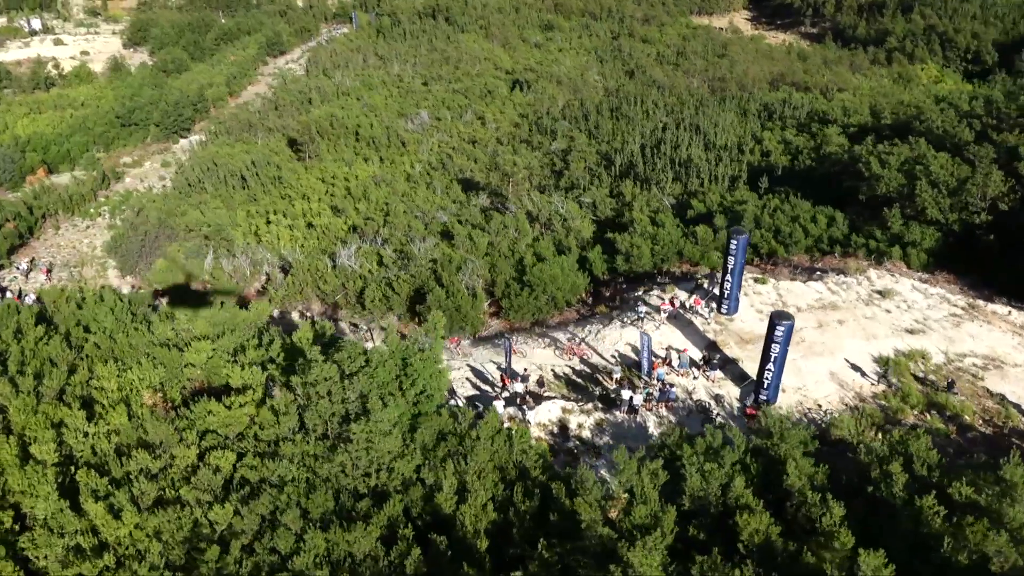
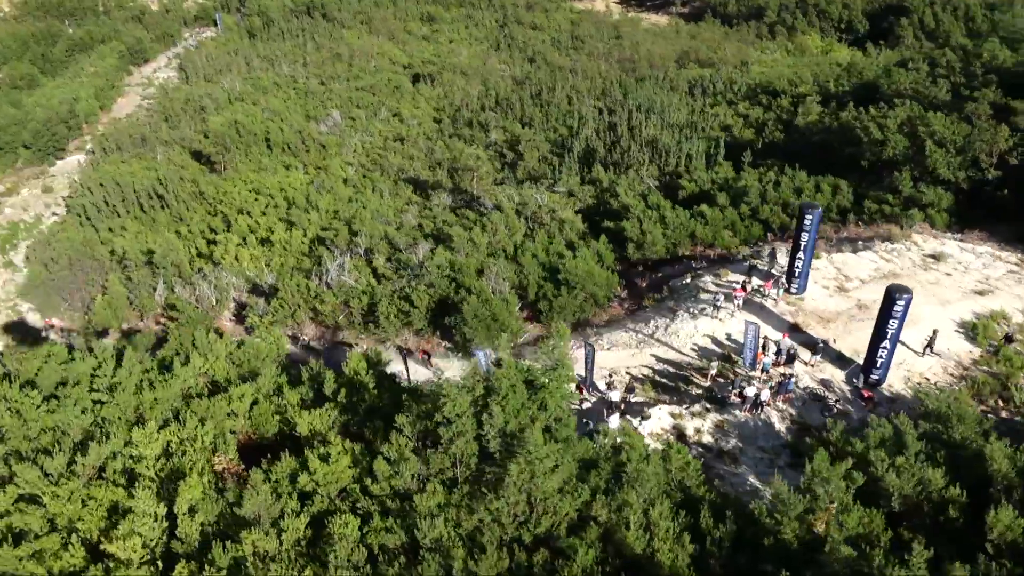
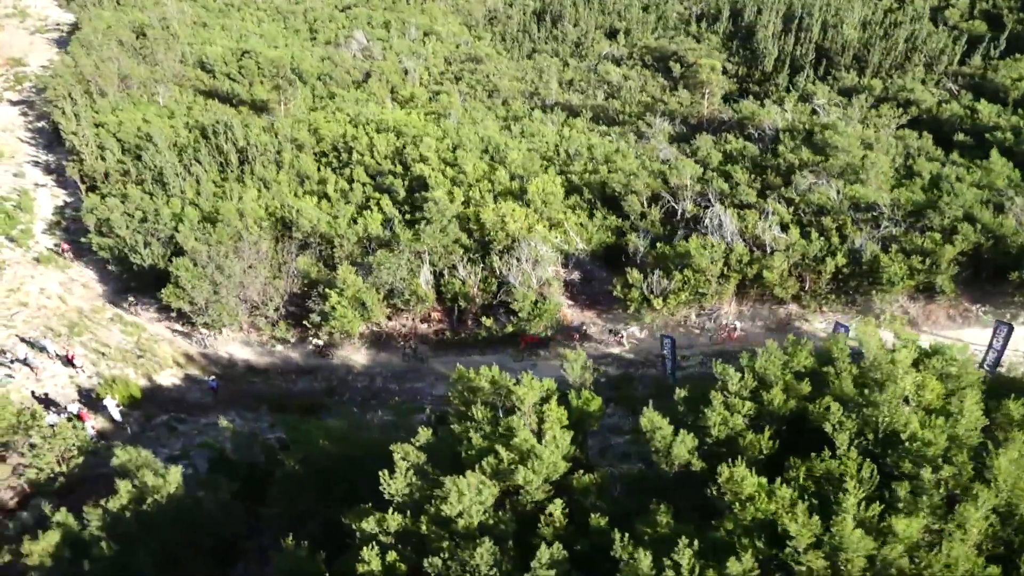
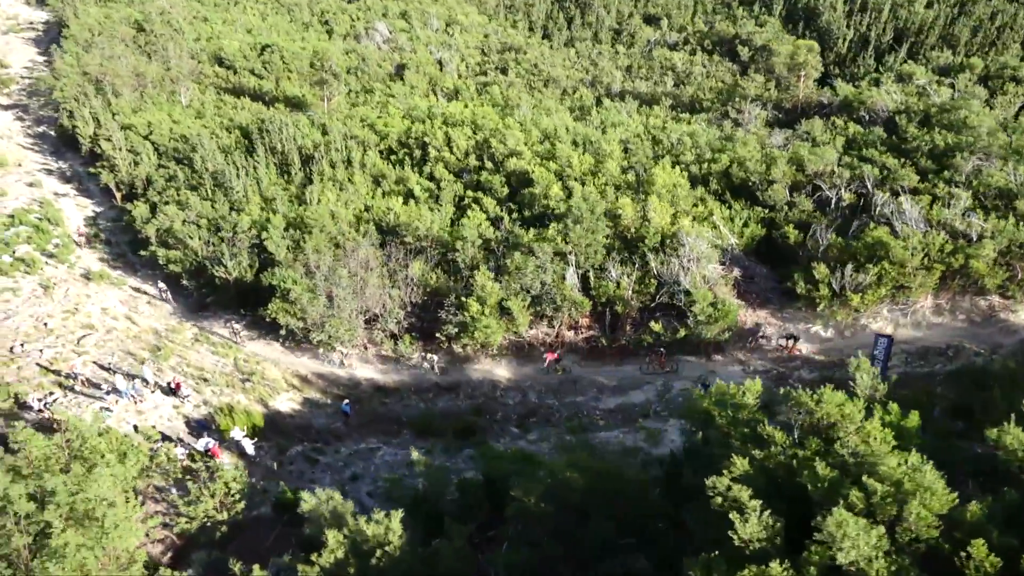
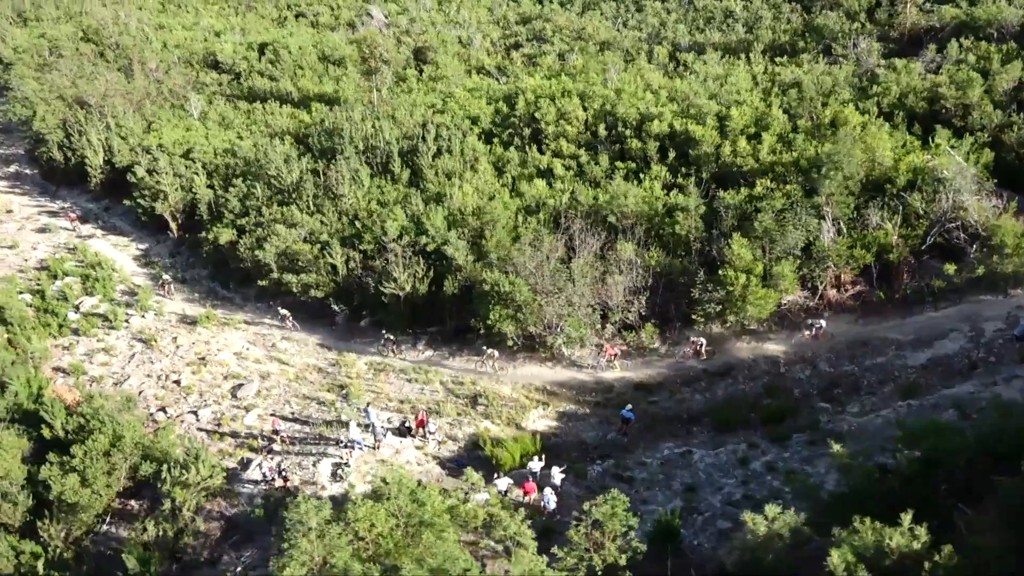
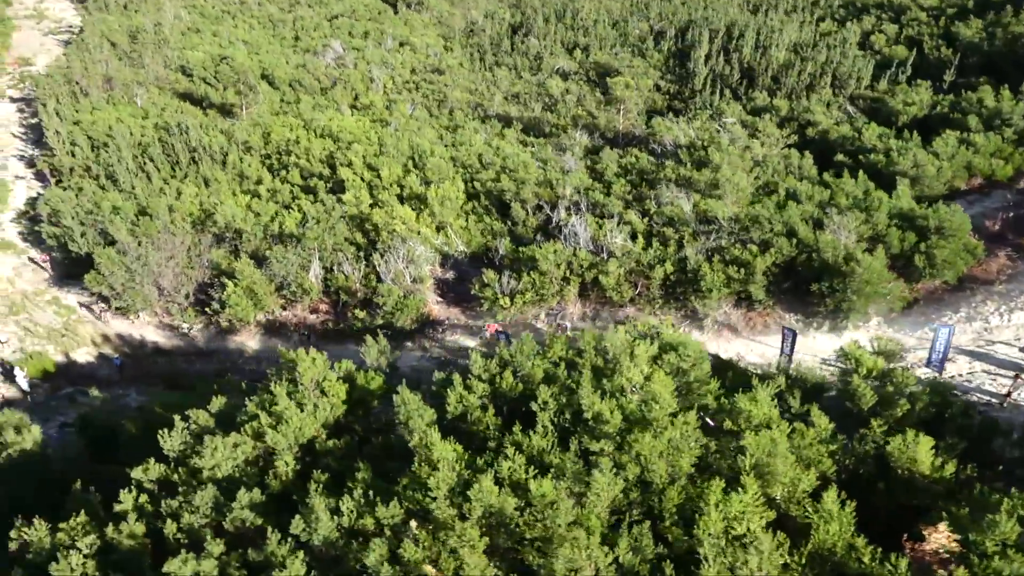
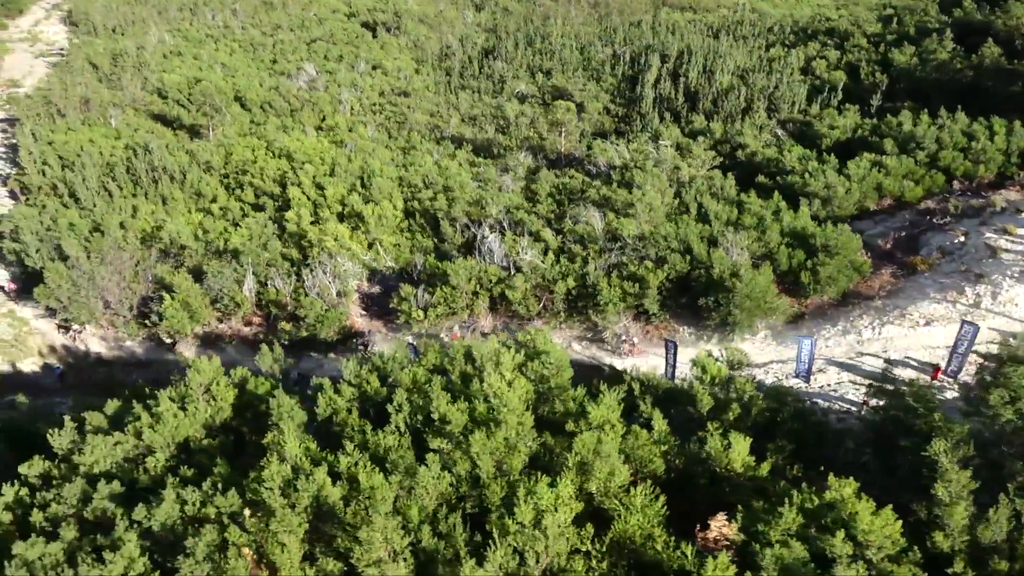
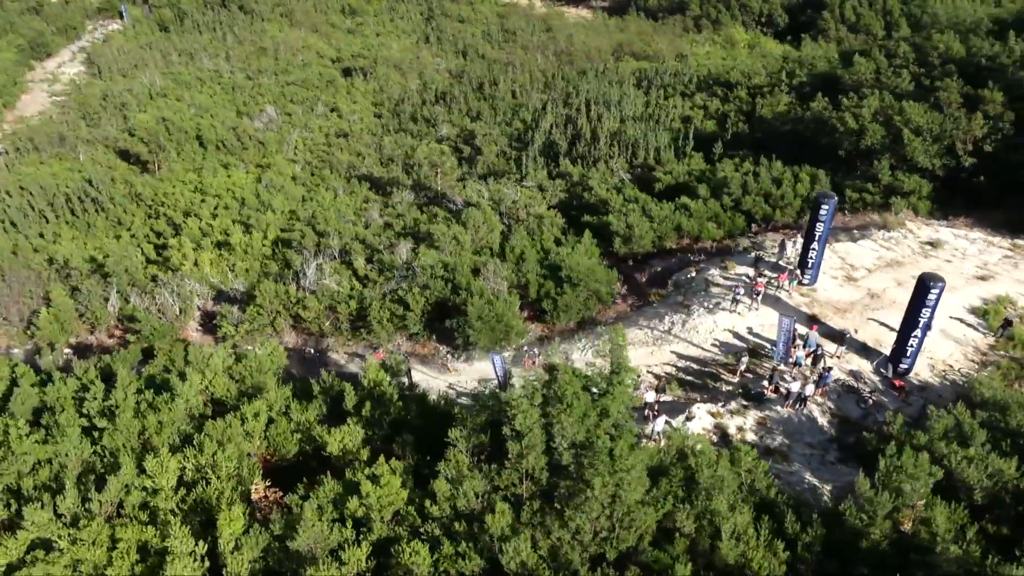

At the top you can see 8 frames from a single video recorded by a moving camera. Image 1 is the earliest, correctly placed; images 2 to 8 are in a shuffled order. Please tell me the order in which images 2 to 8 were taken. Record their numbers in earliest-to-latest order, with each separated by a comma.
2, 8, 7, 6, 3, 4, 5
